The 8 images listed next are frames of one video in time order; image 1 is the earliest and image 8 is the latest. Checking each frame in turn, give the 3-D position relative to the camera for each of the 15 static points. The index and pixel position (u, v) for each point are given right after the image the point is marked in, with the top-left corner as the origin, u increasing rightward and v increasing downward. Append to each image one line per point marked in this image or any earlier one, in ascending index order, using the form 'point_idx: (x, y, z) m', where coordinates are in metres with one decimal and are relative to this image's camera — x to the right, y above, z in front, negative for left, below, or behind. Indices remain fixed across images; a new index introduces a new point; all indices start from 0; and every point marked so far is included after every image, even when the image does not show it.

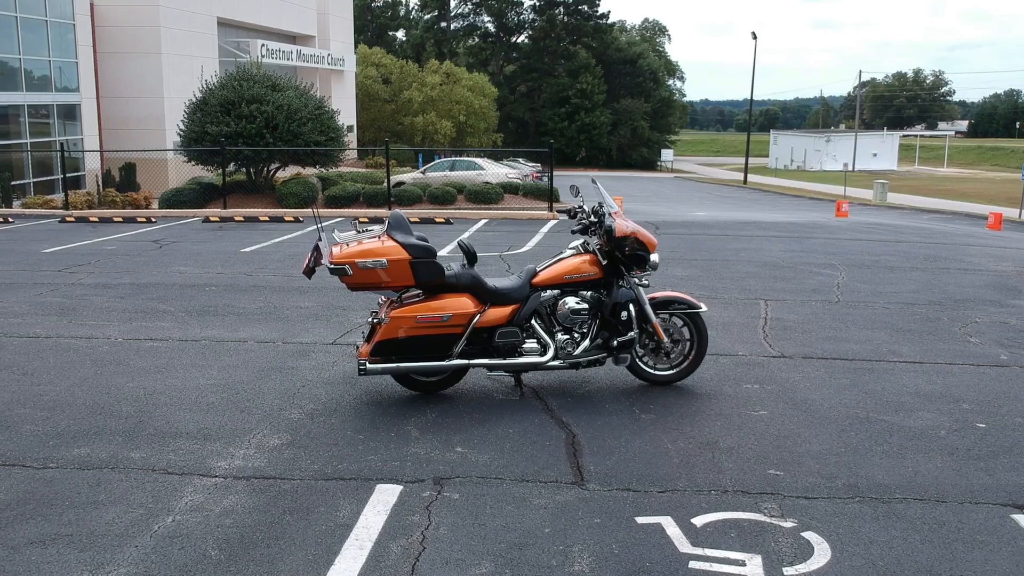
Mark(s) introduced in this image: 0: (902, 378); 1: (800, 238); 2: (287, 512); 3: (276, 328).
0: (+2.9, -0.7, +7.3) m
1: (+4.7, +0.8, +16.2) m
2: (-1.1, -1.1, +4.8) m
3: (-2.1, -0.4, +8.9) m
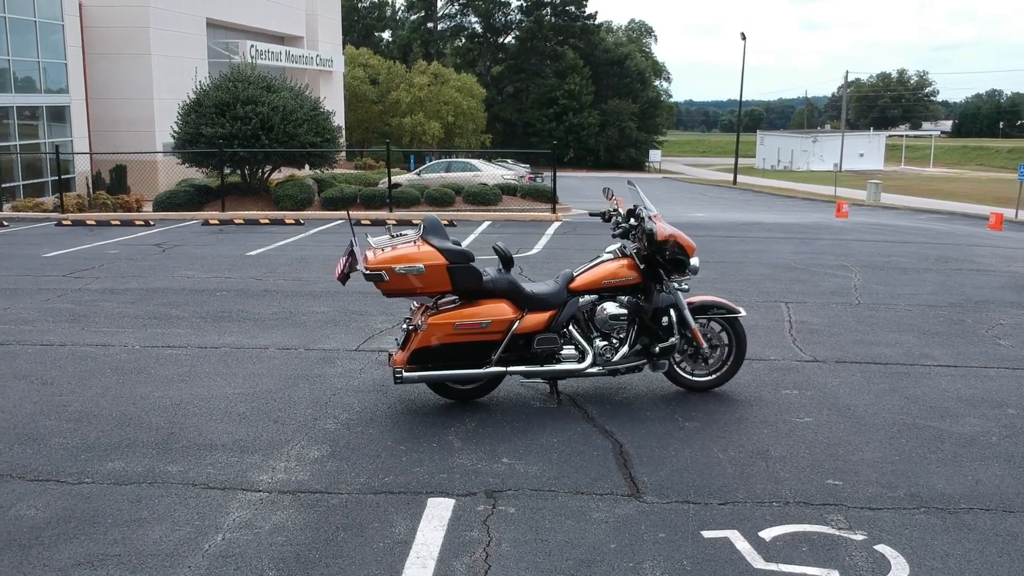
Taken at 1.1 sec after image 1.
0: (+3.1, -0.7, +7.2) m
1: (+4.7, +0.8, +16.2) m
2: (-0.8, -1.1, +4.6) m
3: (-1.9, -0.4, +8.7) m
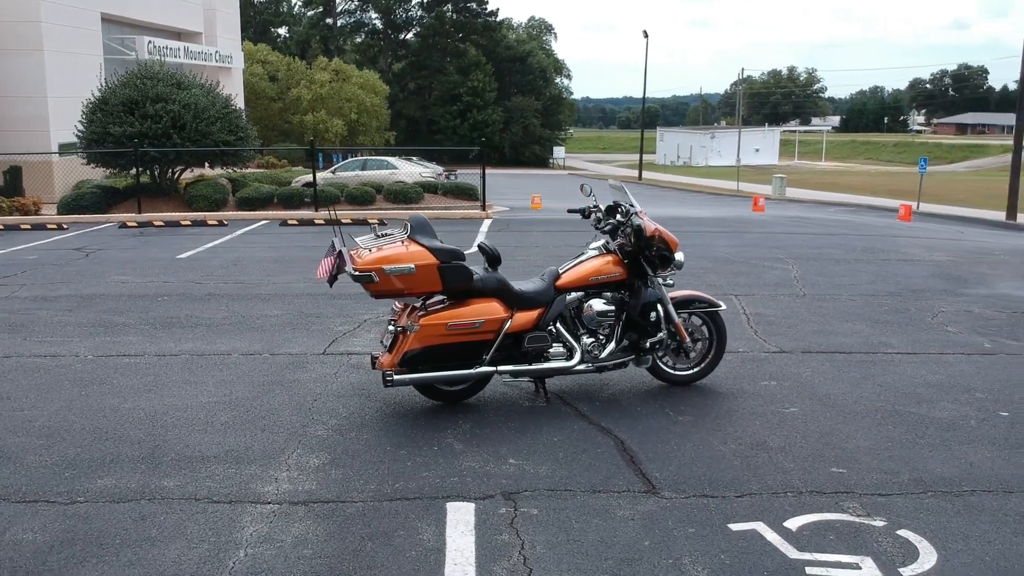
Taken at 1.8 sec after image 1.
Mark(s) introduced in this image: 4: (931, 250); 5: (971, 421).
0: (+3.0, -0.6, +7.5) m
1: (+3.7, +0.9, +16.5) m
2: (-0.7, -1.1, +4.5) m
3: (-2.2, -0.4, +8.4) m
4: (+6.1, +0.6, +14.5) m
5: (+2.9, -0.8, +6.2) m
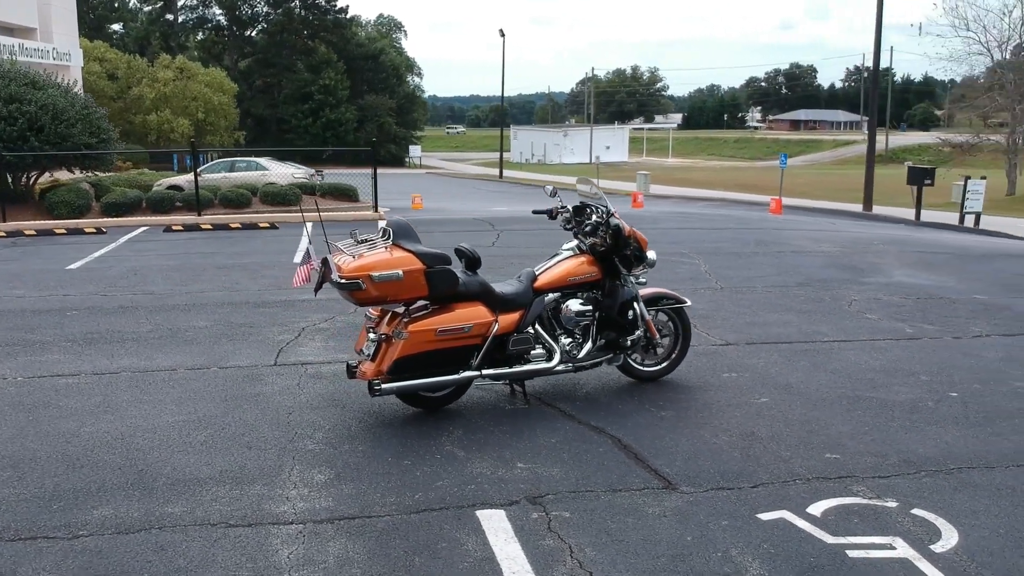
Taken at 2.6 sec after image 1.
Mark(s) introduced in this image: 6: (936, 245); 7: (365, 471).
0: (+2.7, -0.5, +7.9) m
1: (+1.9, +1.0, +16.9) m
2: (-0.4, -1.2, +4.4) m
3: (-2.6, -0.5, +8.1) m
4: (+4.7, +0.7, +15.3) m
5: (+2.8, -0.8, +6.6) m
6: (+6.7, +0.7, +15.7) m
7: (-0.8, -1.0, +5.4) m
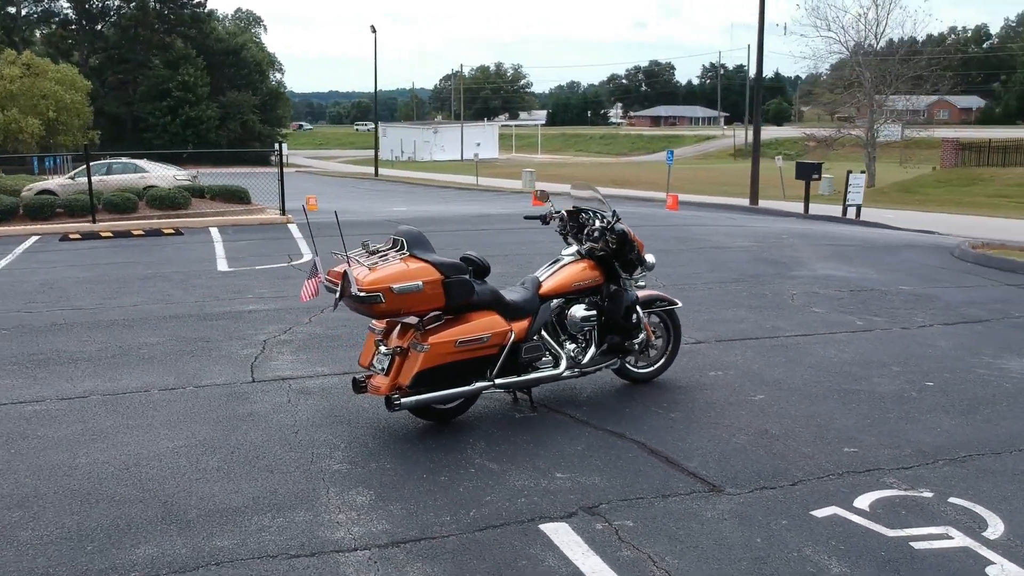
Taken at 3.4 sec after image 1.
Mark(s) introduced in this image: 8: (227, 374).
0: (+2.5, -0.5, +8.2) m
1: (+0.5, +1.0, +17.0) m
2: (-0.1, -1.2, +4.3) m
3: (-2.7, -0.6, +7.7) m
4: (+3.4, +0.8, +15.8) m
5: (+2.8, -0.7, +7.0) m
6: (+5.4, +0.8, +16.5) m
7: (-0.6, -1.1, +5.2) m
8: (-2.2, -0.6, +7.6) m
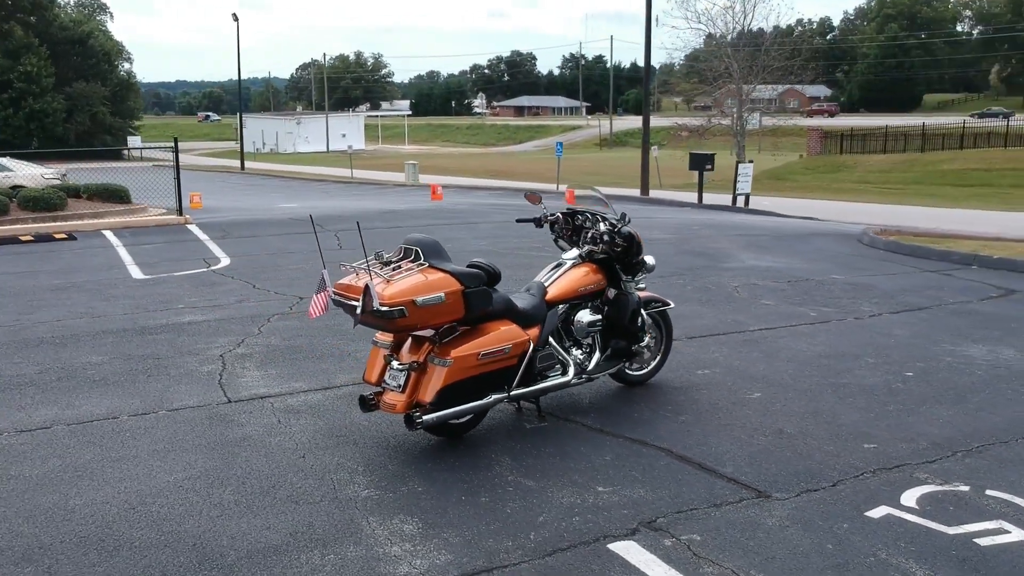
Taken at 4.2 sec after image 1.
0: (+2.3, -0.5, +8.3) m
1: (-0.9, +1.1, +16.8) m
2: (+0.3, -1.3, +4.1) m
3: (-2.8, -0.8, +7.1) m
4: (+2.1, +0.9, +15.9) m
5: (+2.8, -0.7, +7.2) m
6: (+4.0, +1.0, +16.9) m
7: (-0.3, -1.1, +5.0) m
8: (-2.2, -0.7, +7.1) m
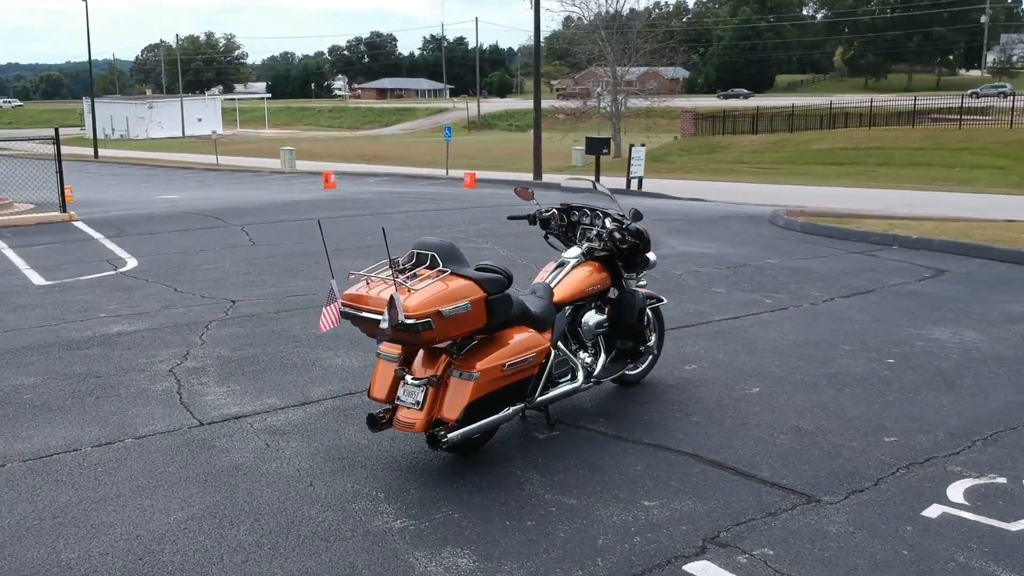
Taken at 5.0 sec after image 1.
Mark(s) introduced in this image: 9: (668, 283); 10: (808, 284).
0: (+2.1, -0.4, +8.3) m
1: (-2.4, +1.2, +16.2) m
2: (+0.7, -1.3, +3.8) m
3: (-2.8, -0.8, +6.3) m
4: (+0.8, +1.1, +15.8) m
5: (+2.7, -0.6, +7.2) m
6: (+2.5, +1.3, +17.0) m
7: (0.0, -1.2, +4.6) m
8: (-2.3, -0.8, +6.4) m
9: (+1.6, 0.0, +10.3) m
10: (+3.1, 0.0, +10.3) m
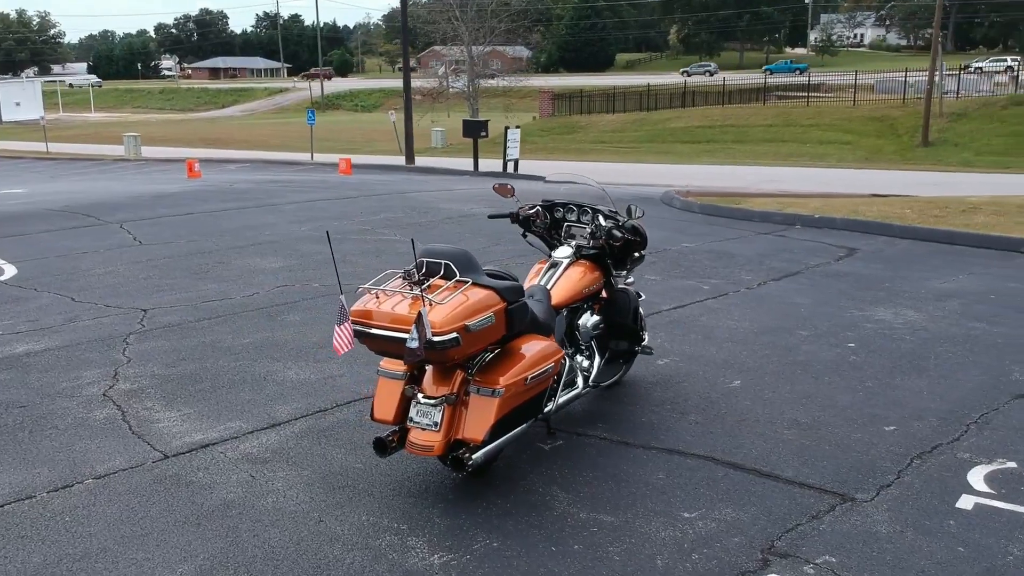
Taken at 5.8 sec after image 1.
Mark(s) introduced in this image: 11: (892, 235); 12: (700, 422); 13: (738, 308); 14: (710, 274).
0: (+1.7, -0.3, +8.2) m
1: (-4.0, +1.3, +15.3) m
2: (+1.0, -1.4, +3.7) m
3: (-2.8, -1.0, +5.6) m
4: (-0.8, +1.3, +15.4) m
5: (+2.5, -0.5, +7.3) m
6: (+0.7, +1.6, +16.9) m
7: (+0.2, -1.2, +4.3) m
8: (-2.3, -0.9, +5.7) m
9: (+0.9, +0.1, +10.2) m
10: (+2.3, +0.2, +10.4) m
11: (+4.7, +0.7, +12.3) m
12: (+1.1, -0.8, +6.1) m
13: (+1.9, -0.2, +8.7) m
14: (+2.0, +0.1, +10.1) m
